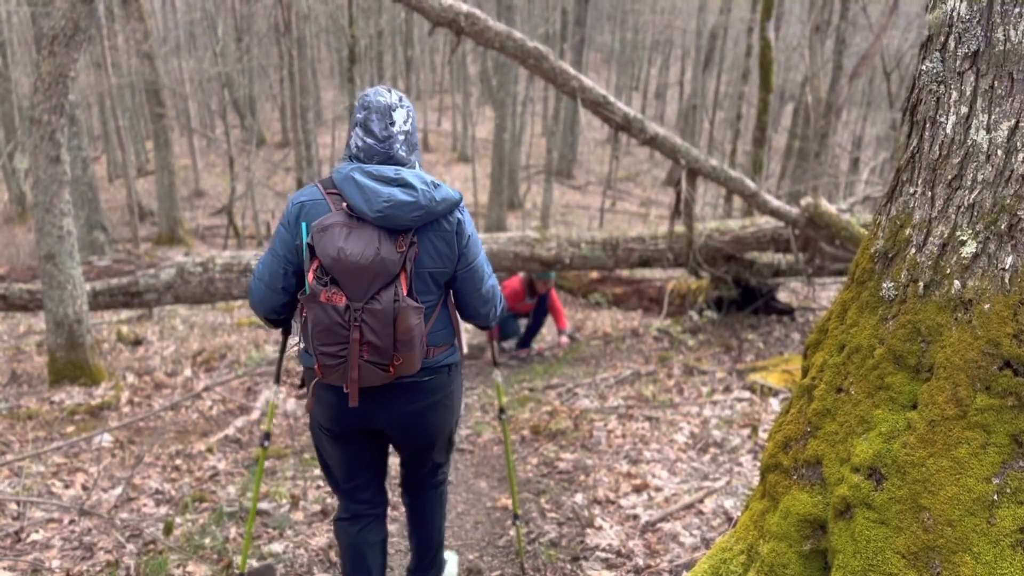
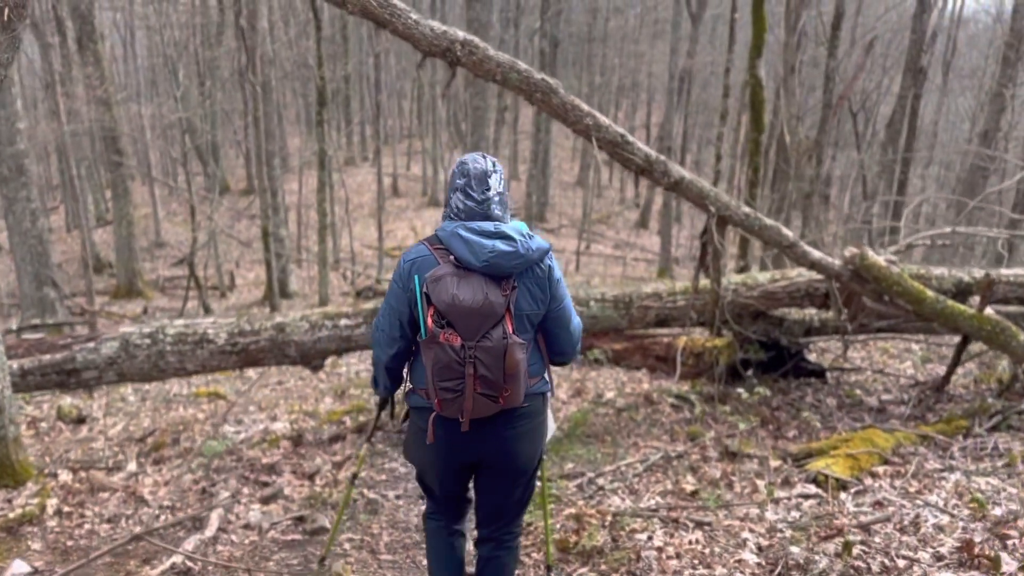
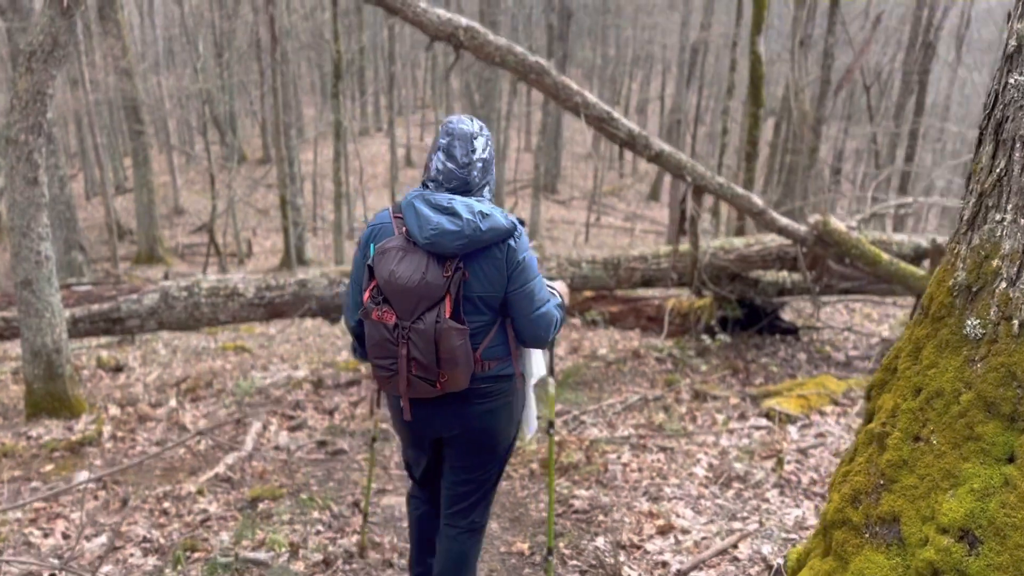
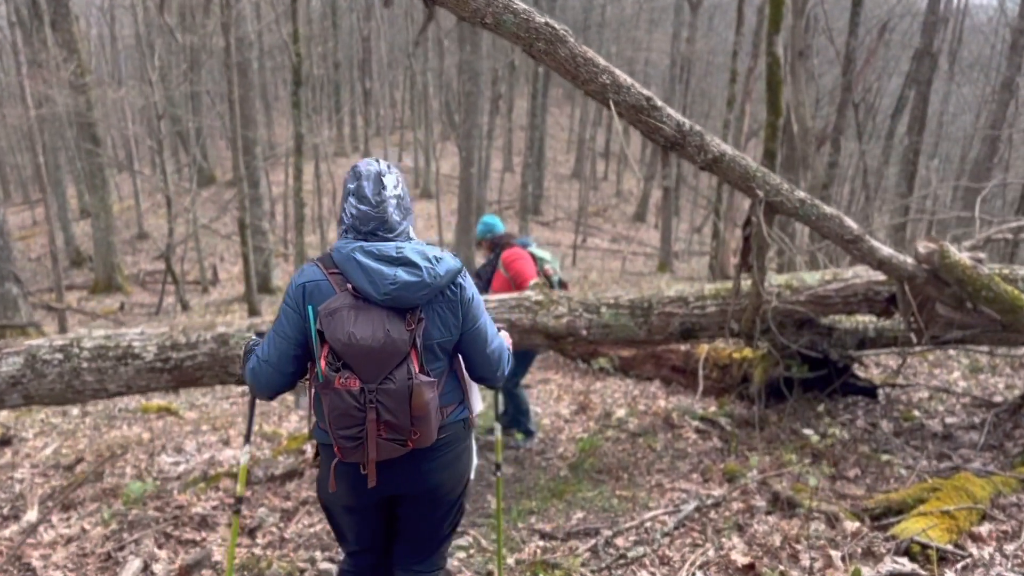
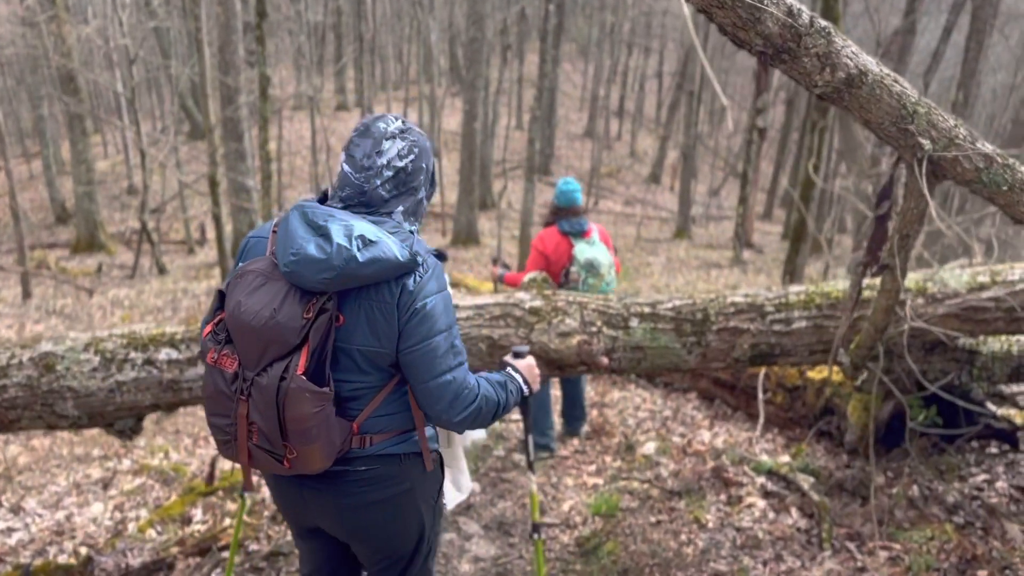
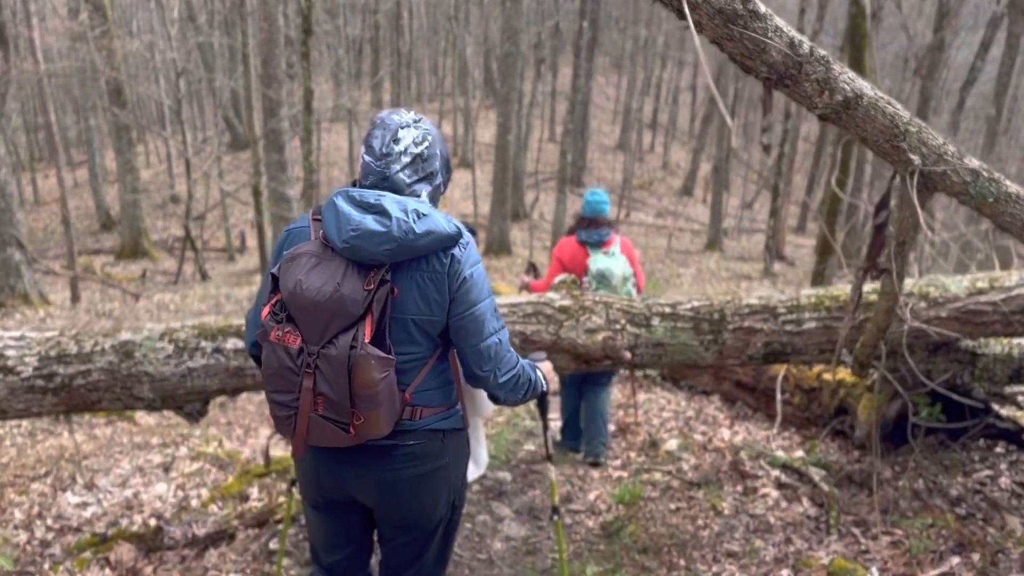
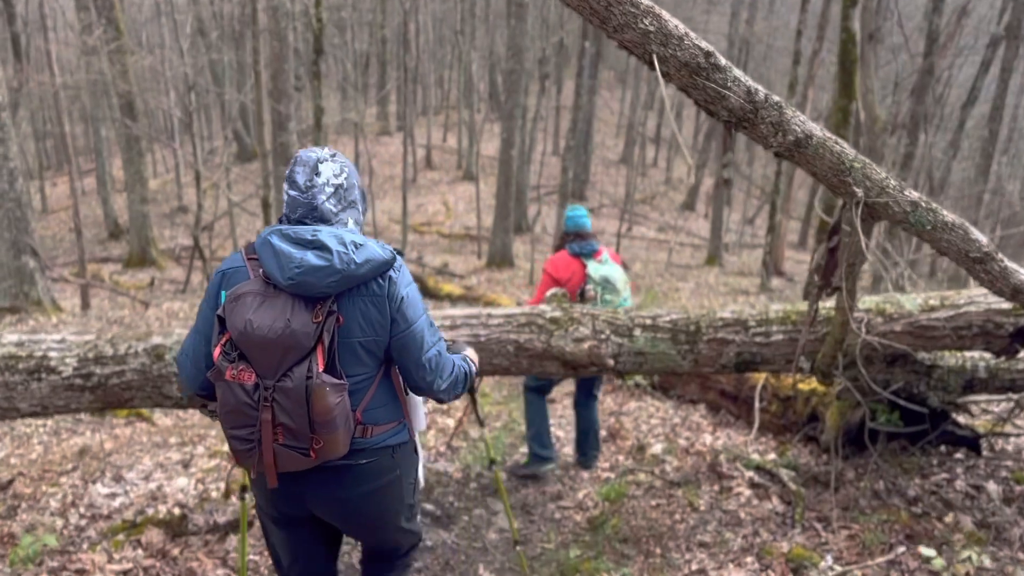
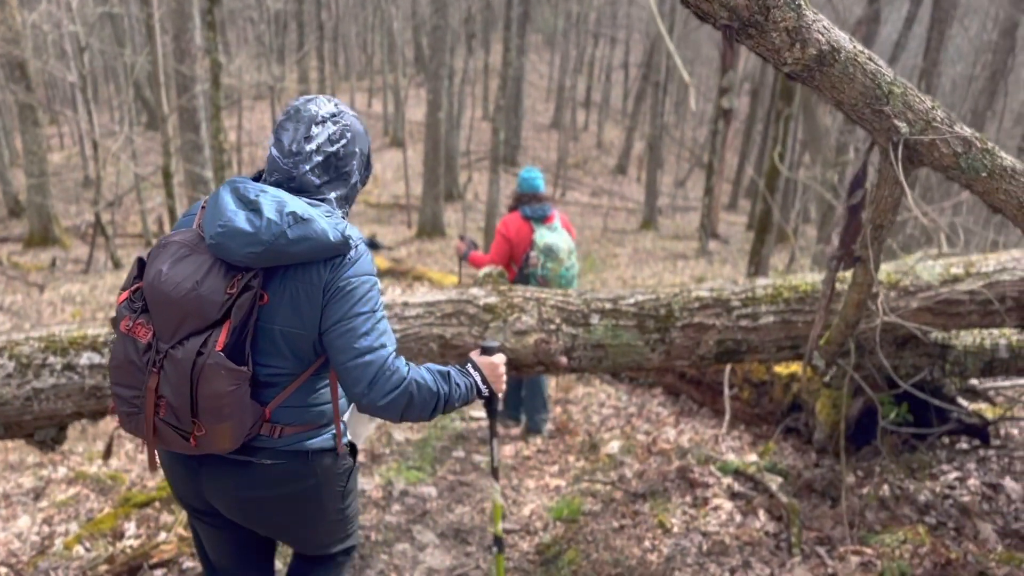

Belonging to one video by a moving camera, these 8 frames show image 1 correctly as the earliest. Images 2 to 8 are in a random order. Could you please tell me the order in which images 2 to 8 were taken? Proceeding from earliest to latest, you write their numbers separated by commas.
3, 2, 4, 7, 6, 5, 8
